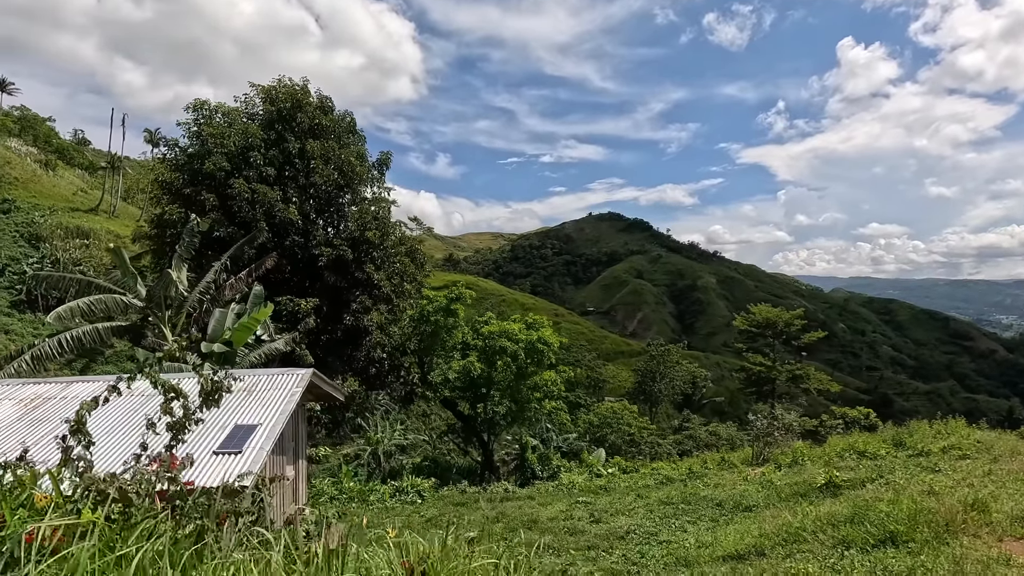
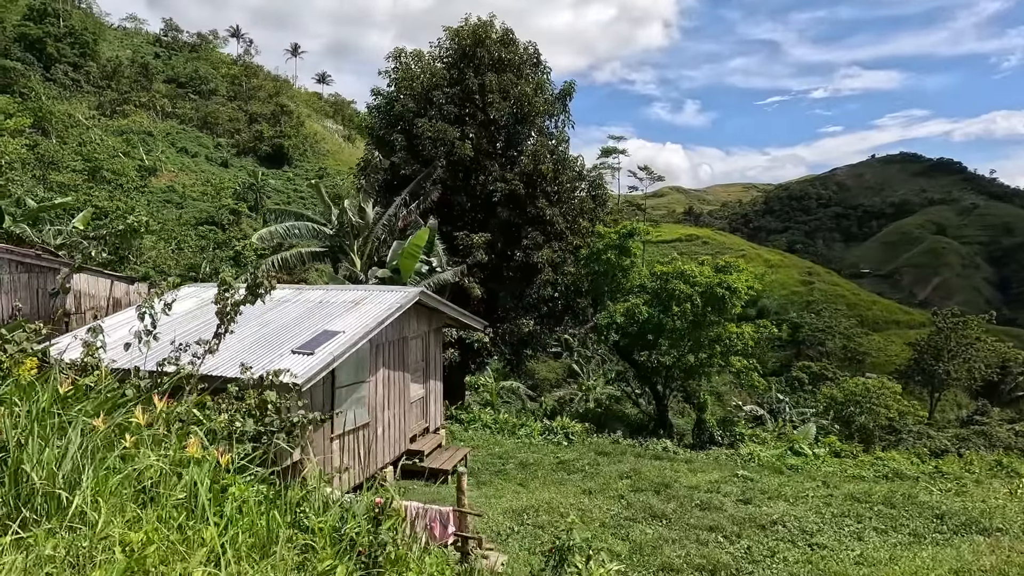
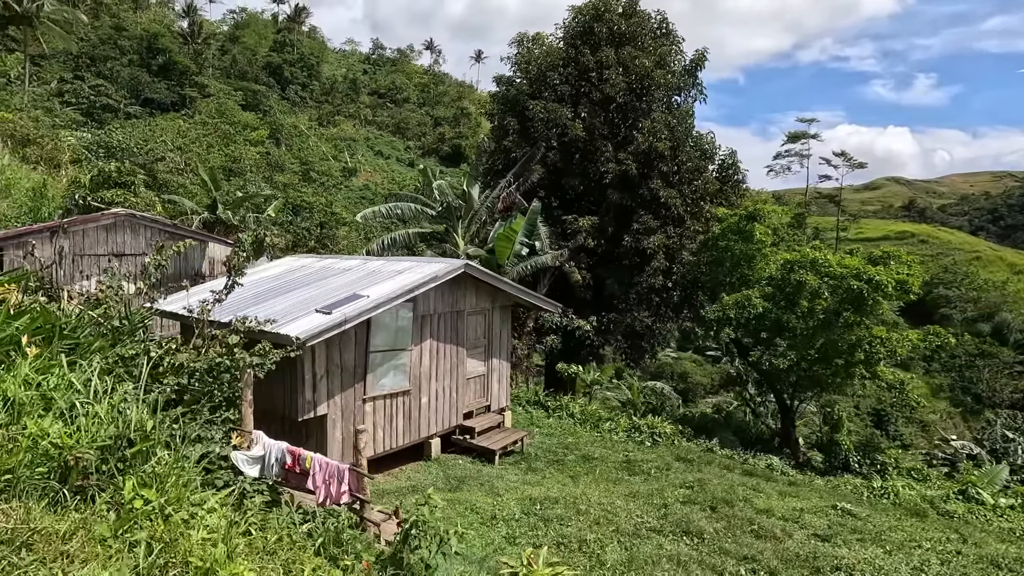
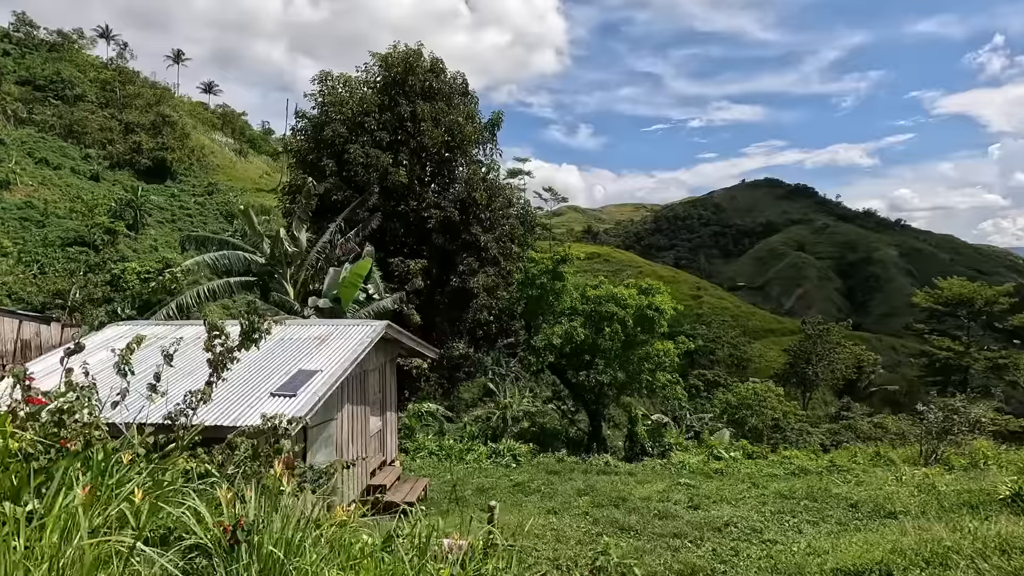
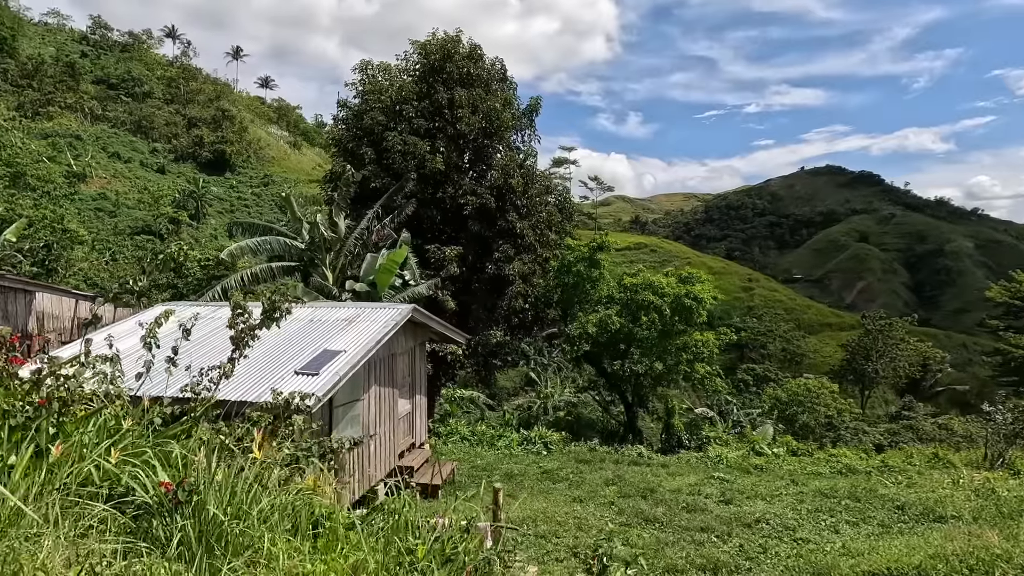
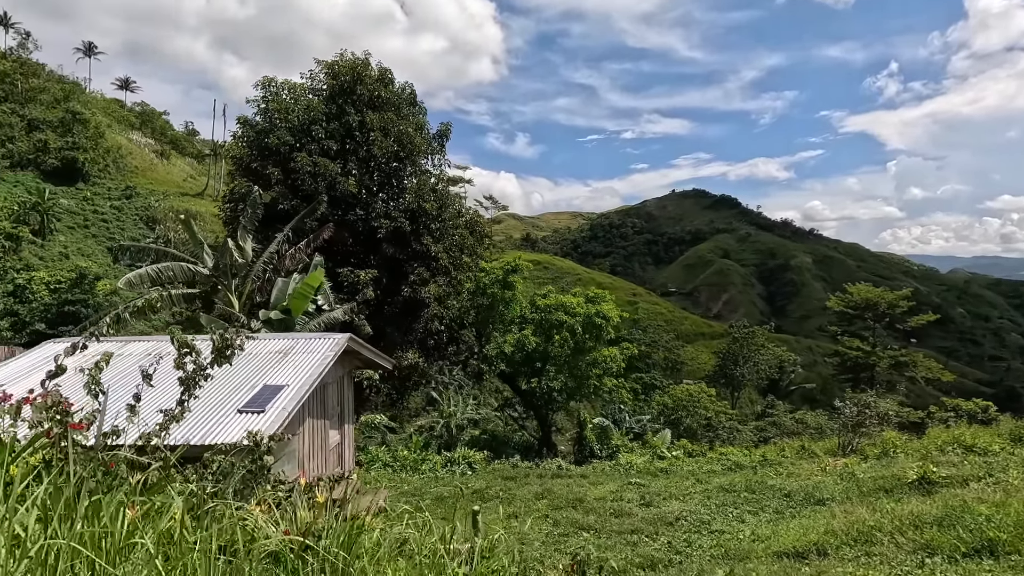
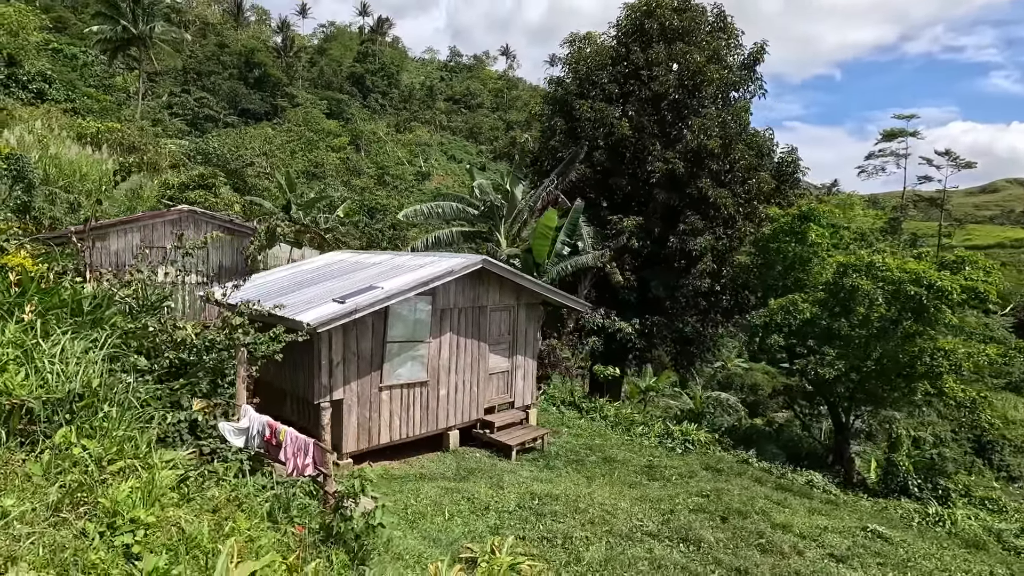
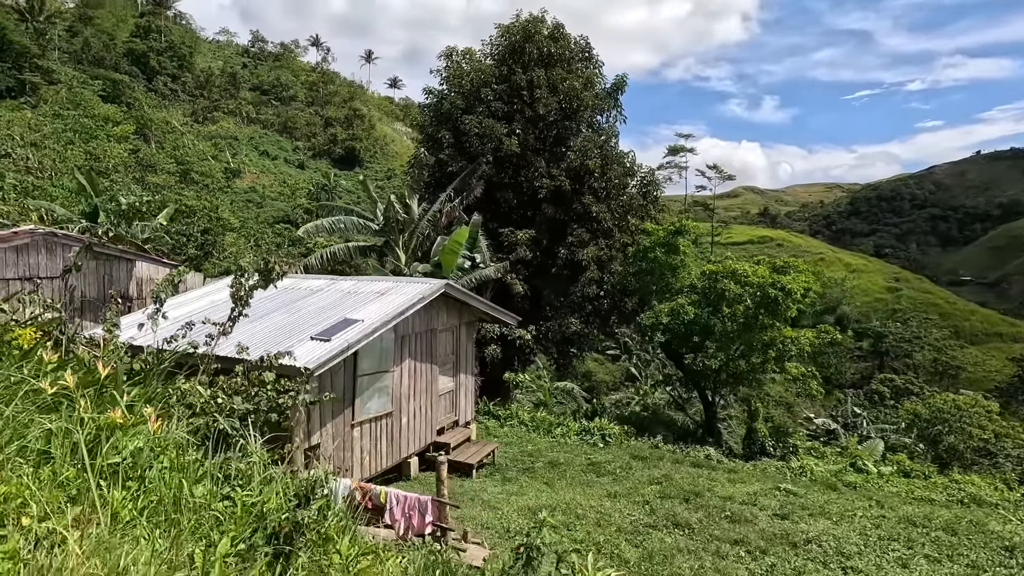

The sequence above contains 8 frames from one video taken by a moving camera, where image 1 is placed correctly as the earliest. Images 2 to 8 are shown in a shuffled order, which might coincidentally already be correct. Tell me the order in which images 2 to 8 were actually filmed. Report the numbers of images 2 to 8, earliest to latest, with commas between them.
6, 4, 5, 2, 8, 3, 7
